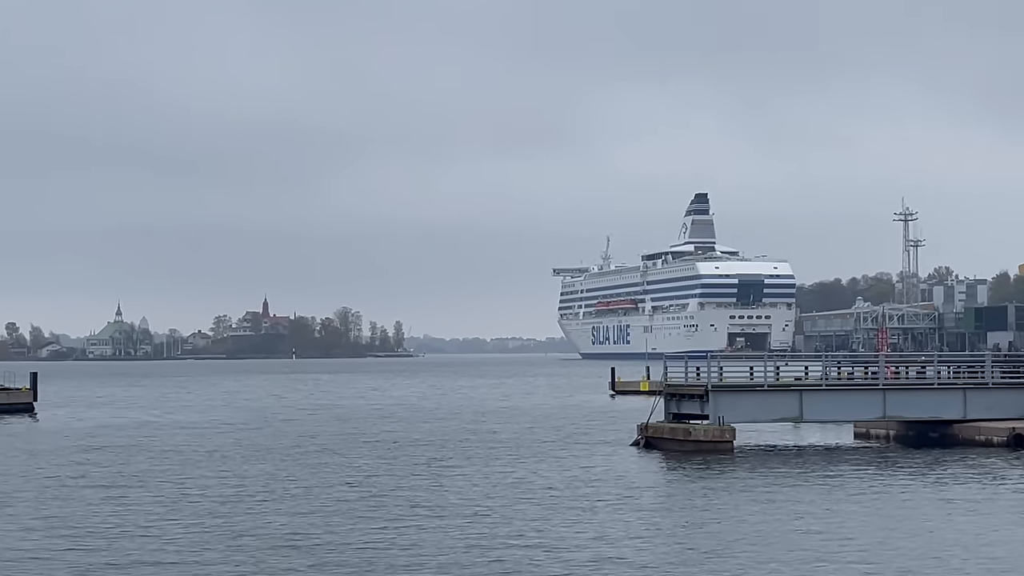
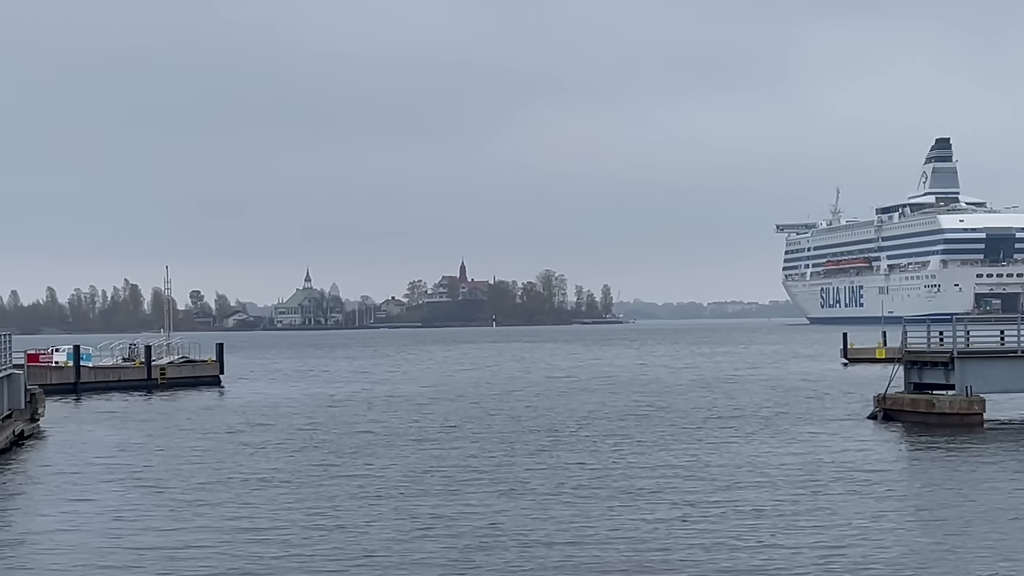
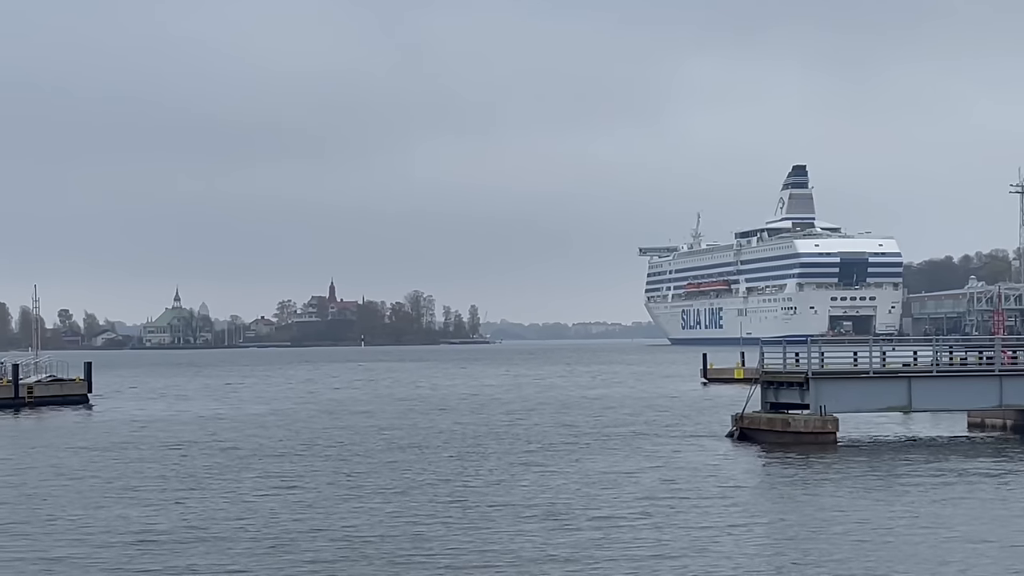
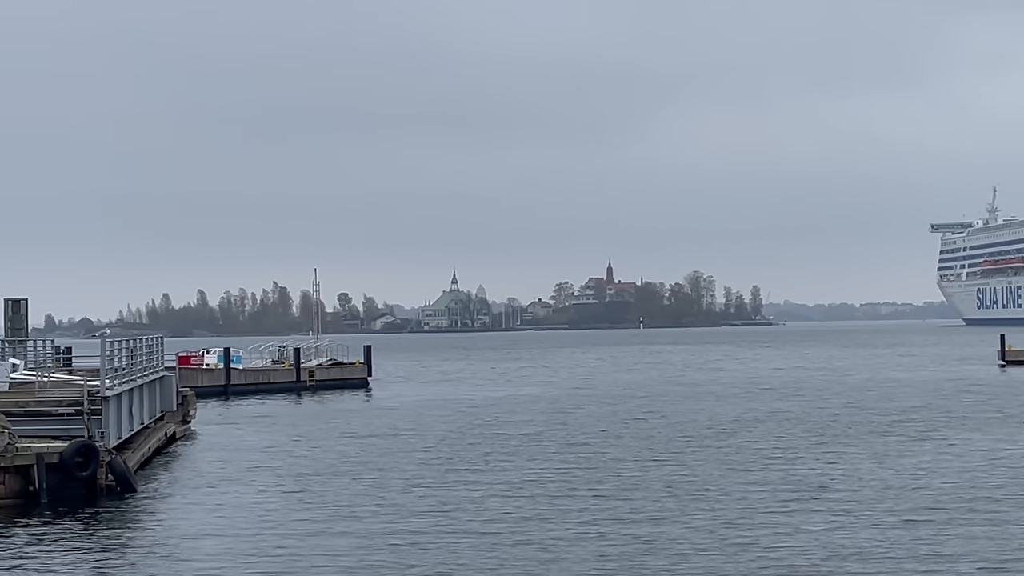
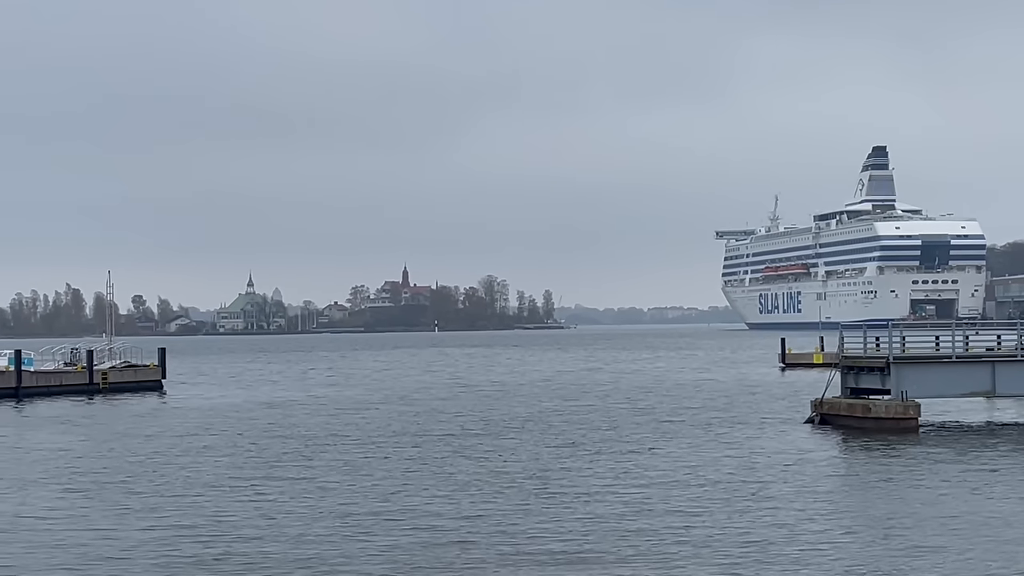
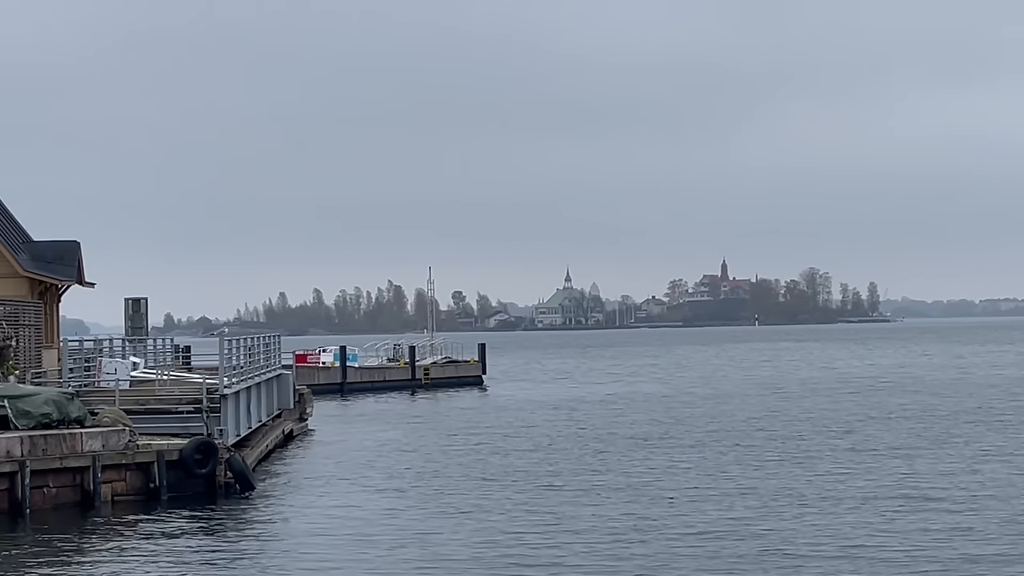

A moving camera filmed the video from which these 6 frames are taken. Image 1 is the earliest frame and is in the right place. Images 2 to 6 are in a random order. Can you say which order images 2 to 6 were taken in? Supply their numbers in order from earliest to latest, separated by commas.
3, 5, 2, 4, 6
